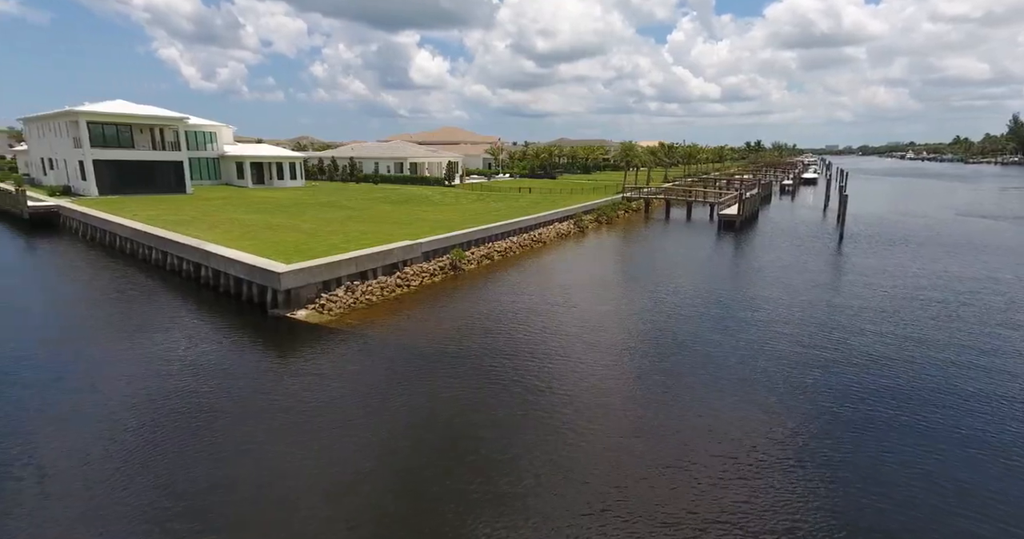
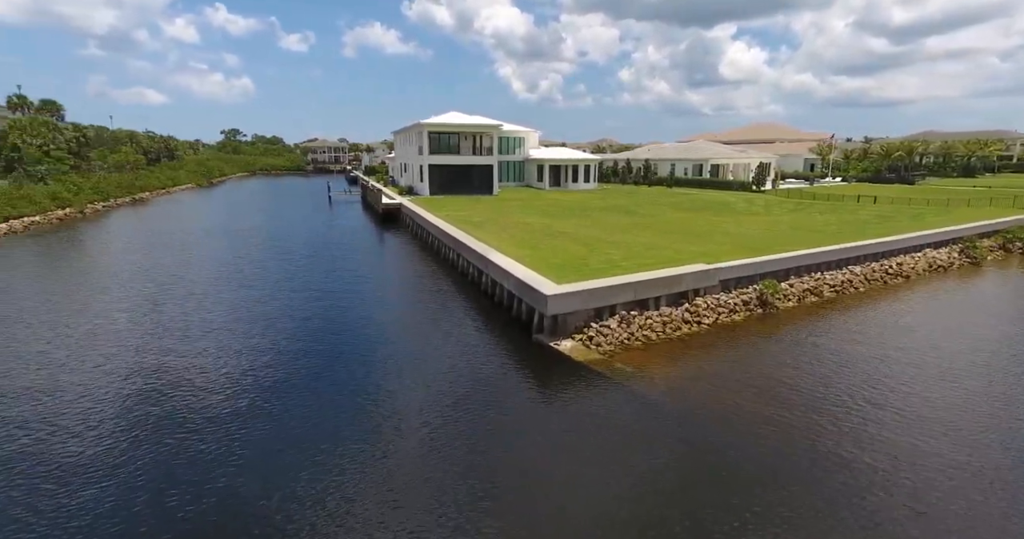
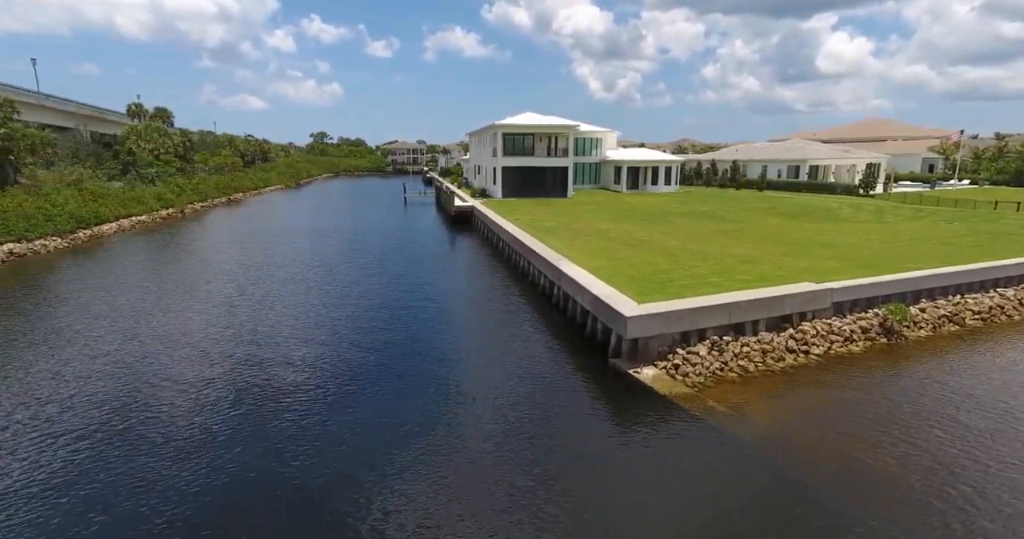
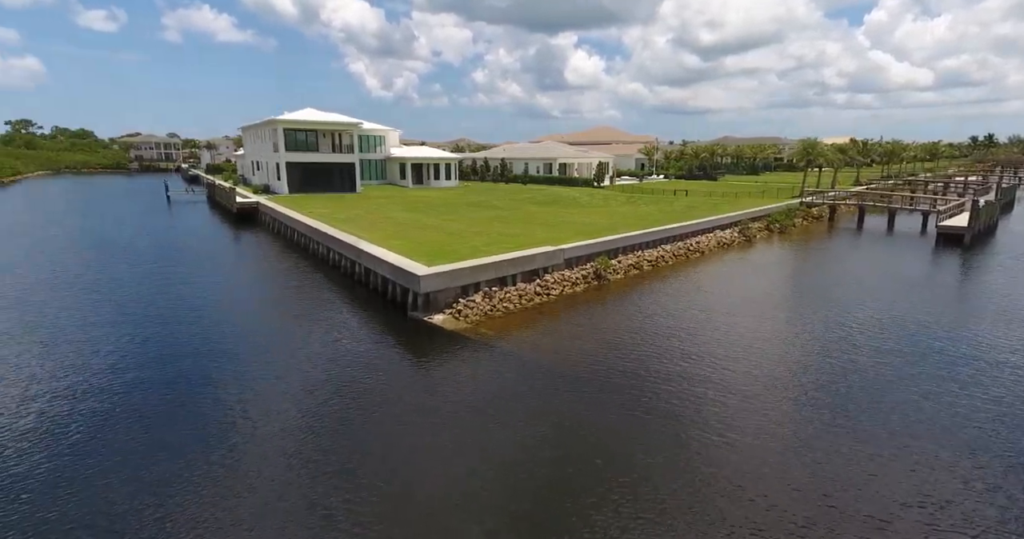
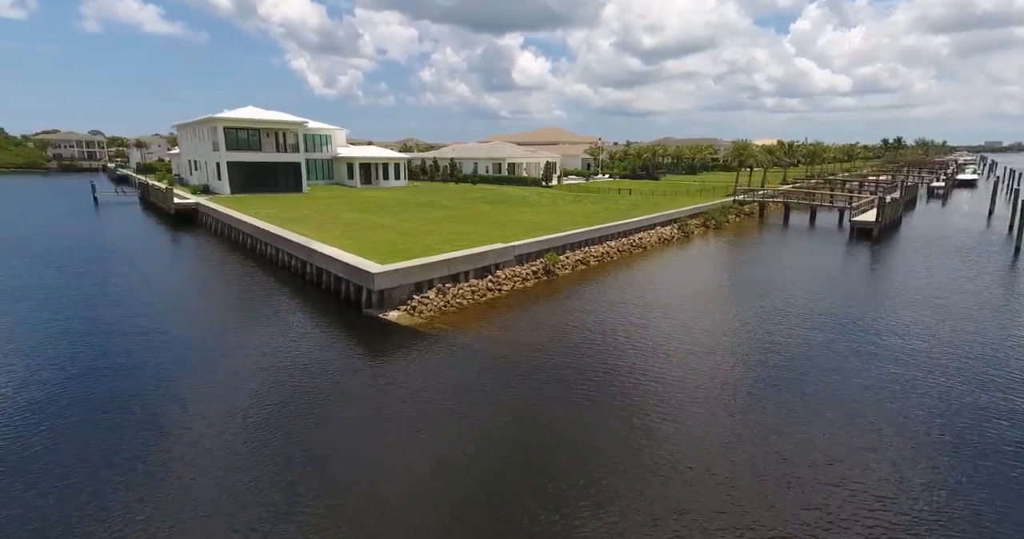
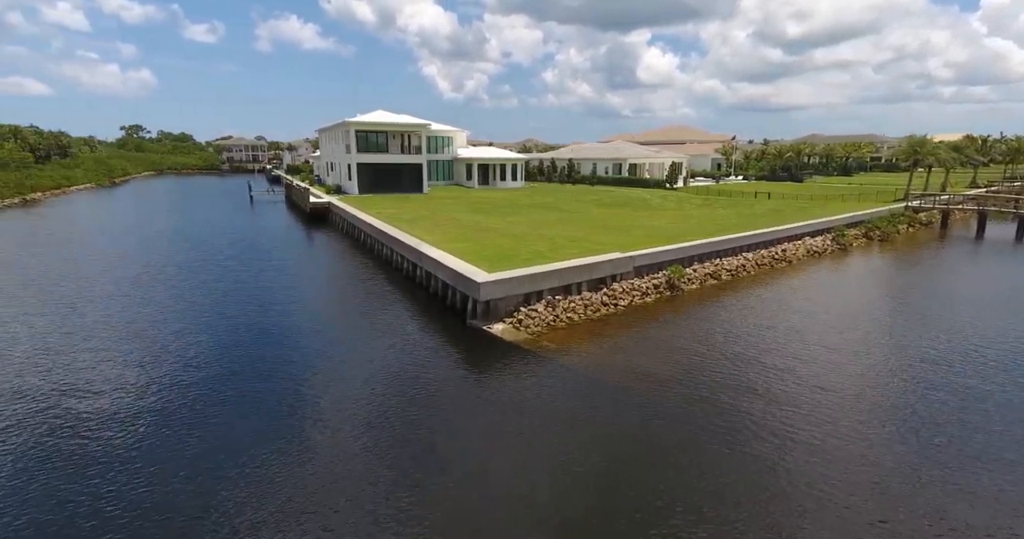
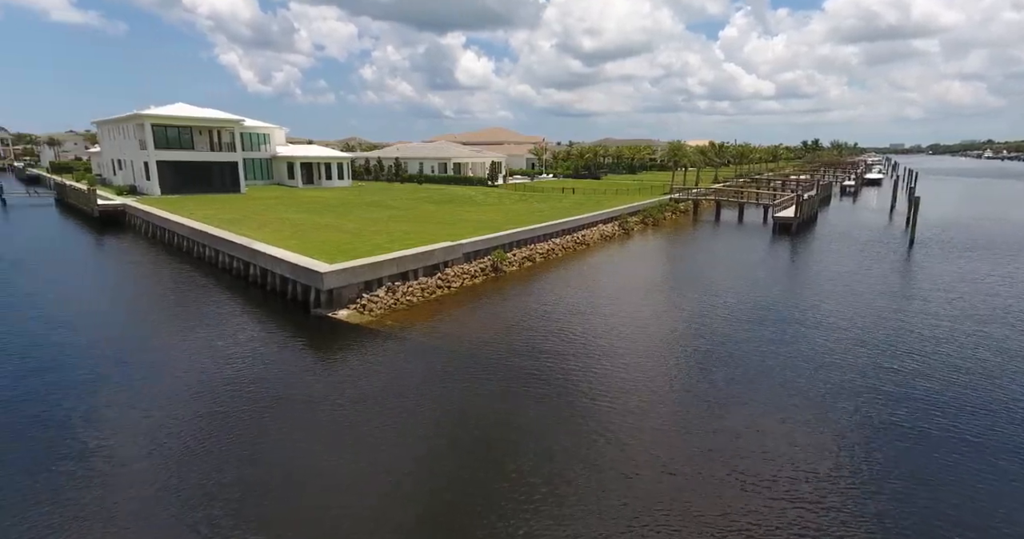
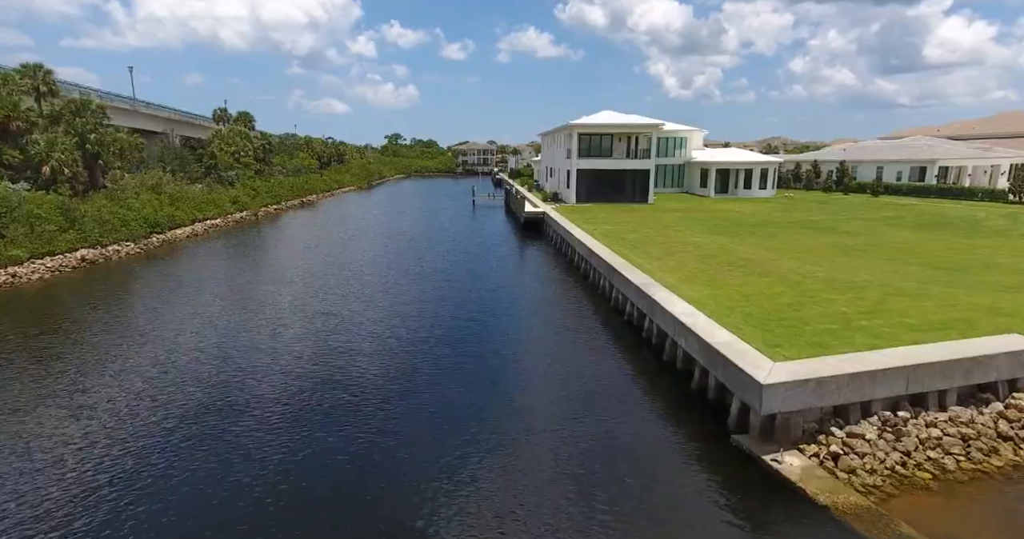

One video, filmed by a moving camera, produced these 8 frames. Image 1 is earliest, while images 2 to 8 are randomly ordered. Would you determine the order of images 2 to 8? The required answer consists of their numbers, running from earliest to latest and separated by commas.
7, 5, 4, 6, 2, 3, 8
